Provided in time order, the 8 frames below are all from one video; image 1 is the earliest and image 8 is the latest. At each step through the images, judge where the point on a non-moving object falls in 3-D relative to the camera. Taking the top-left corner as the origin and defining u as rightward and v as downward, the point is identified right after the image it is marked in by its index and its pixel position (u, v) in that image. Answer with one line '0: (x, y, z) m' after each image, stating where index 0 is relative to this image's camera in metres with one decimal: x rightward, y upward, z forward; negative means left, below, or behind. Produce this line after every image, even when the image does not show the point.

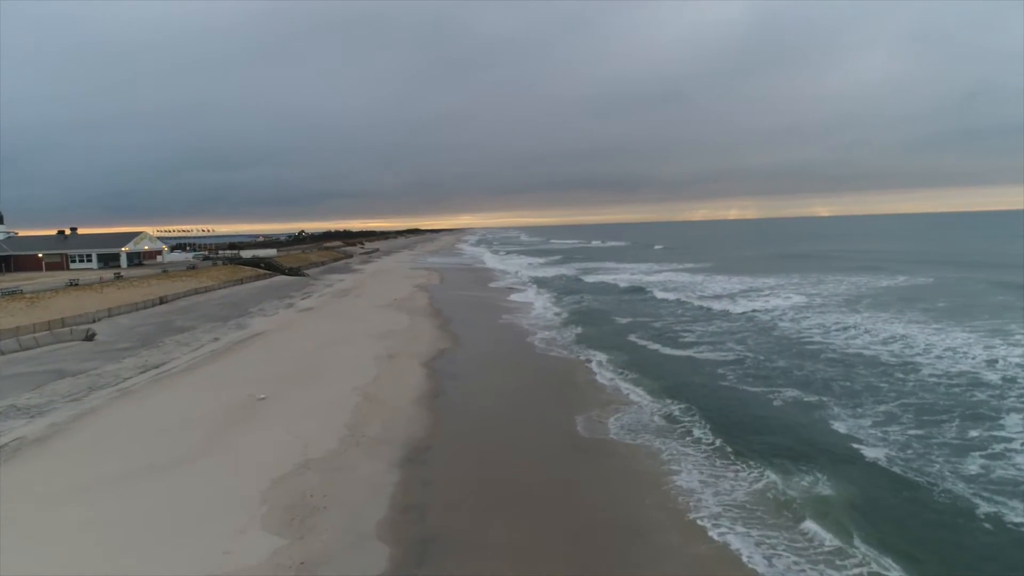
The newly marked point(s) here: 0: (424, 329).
0: (-1.9, -1.0, +15.5) m
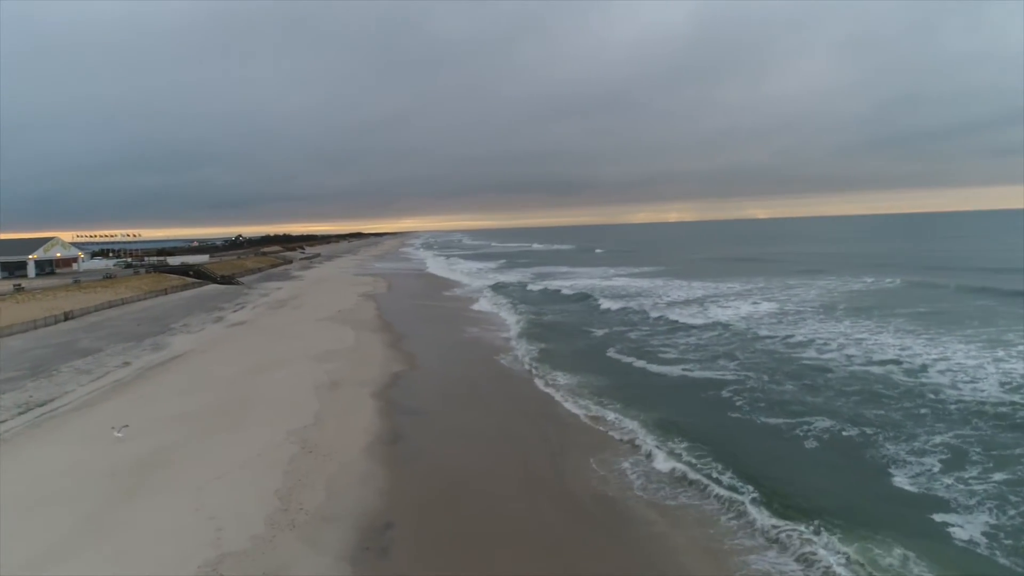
0: (-2.7, -1.2, +13.7) m
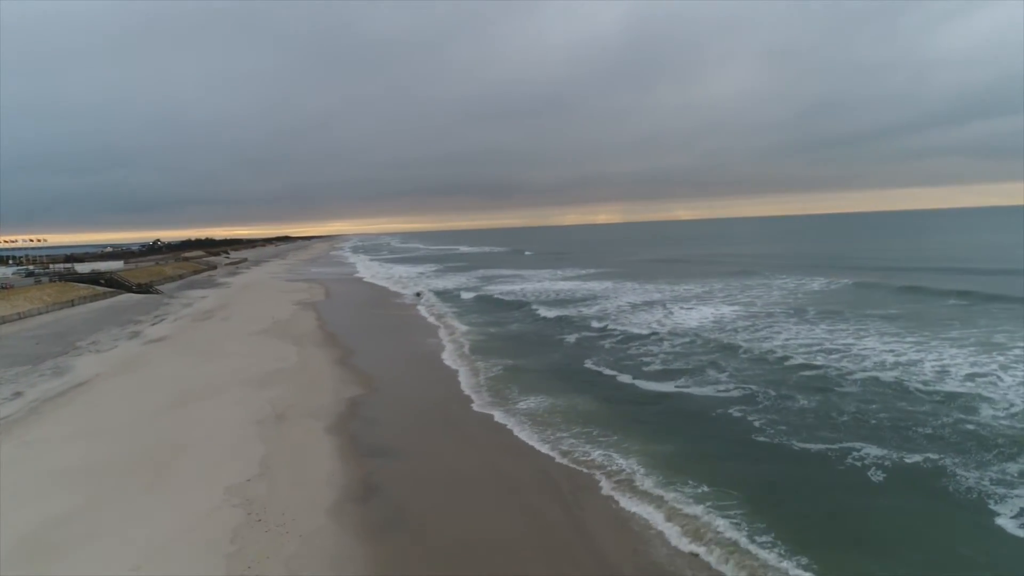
0: (-3.2, -1.3, +11.9) m
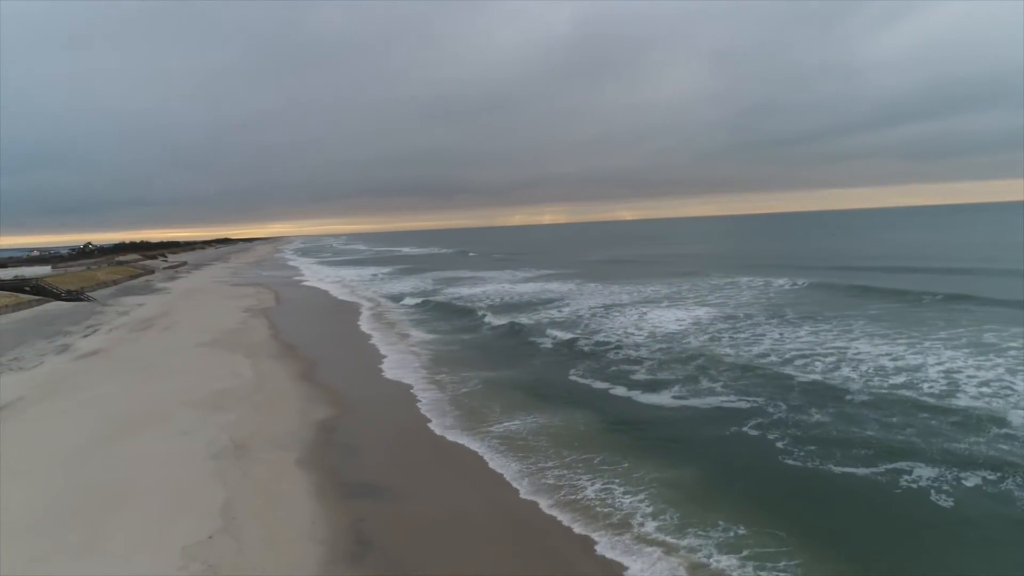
0: (-3.5, -1.5, +10.7) m
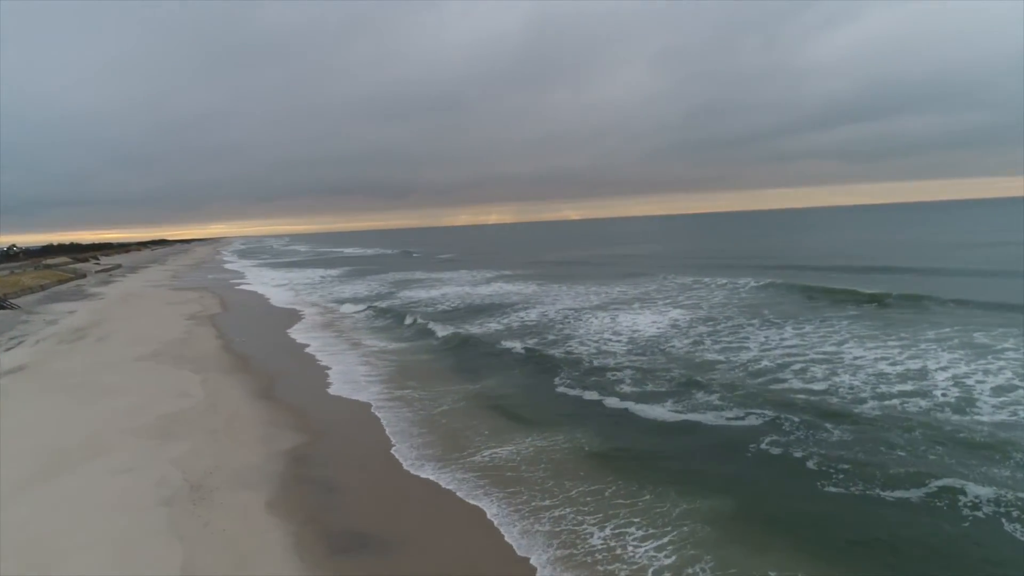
0: (-3.7, -1.6, +9.5) m
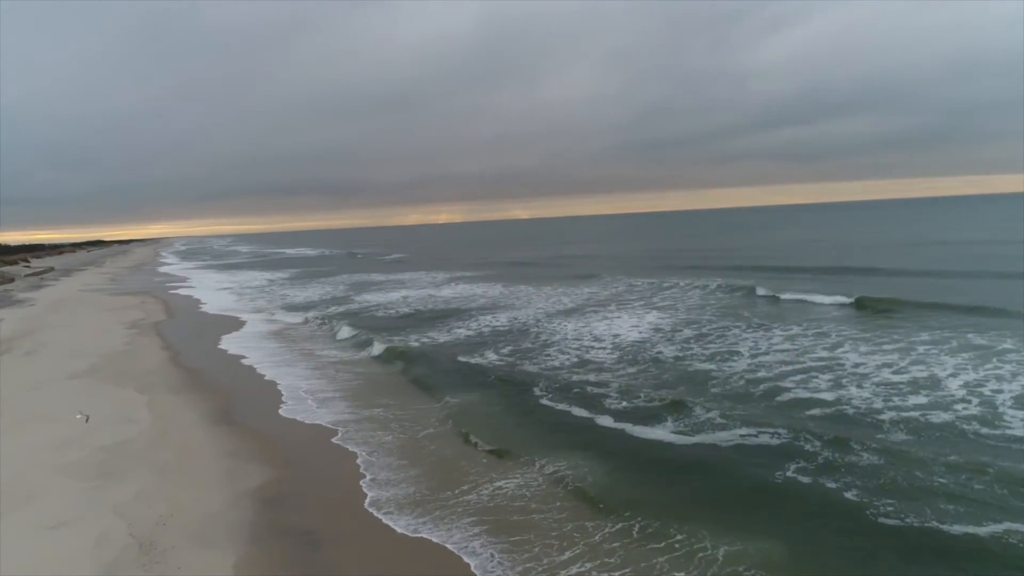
0: (-3.7, -1.7, +8.3) m
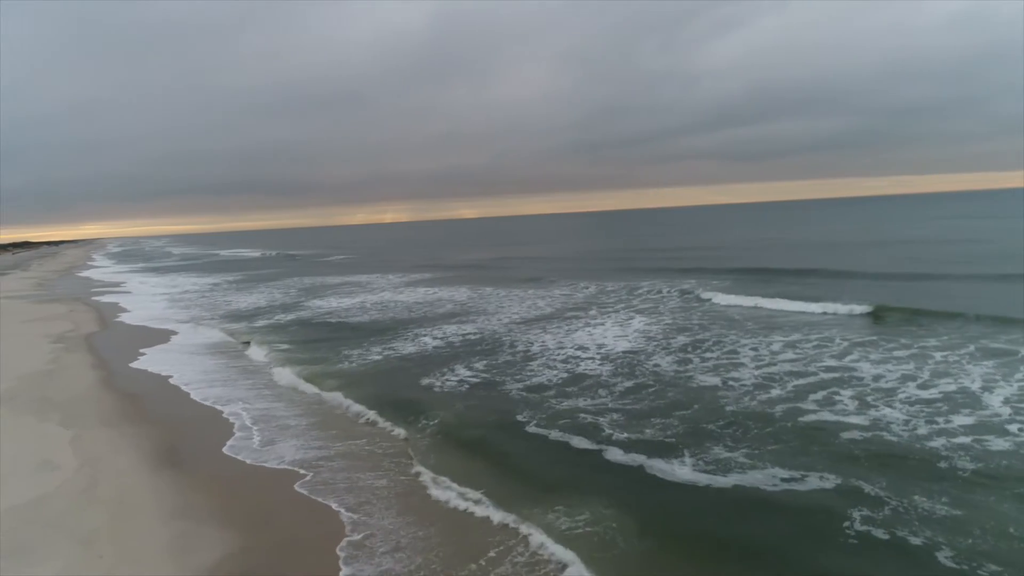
0: (-3.6, -1.9, +6.7) m
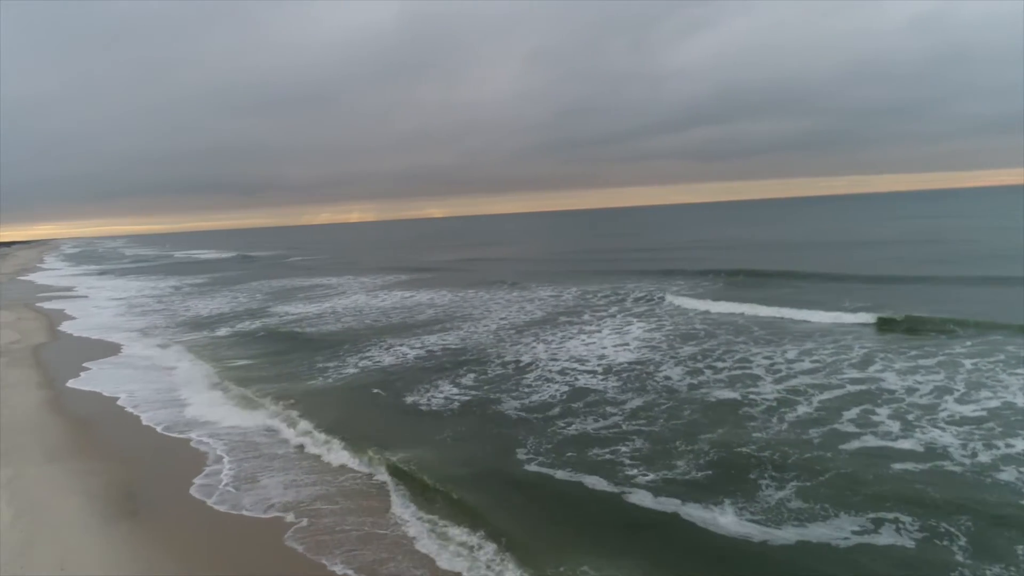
0: (-3.4, -2.0, +5.5) m
